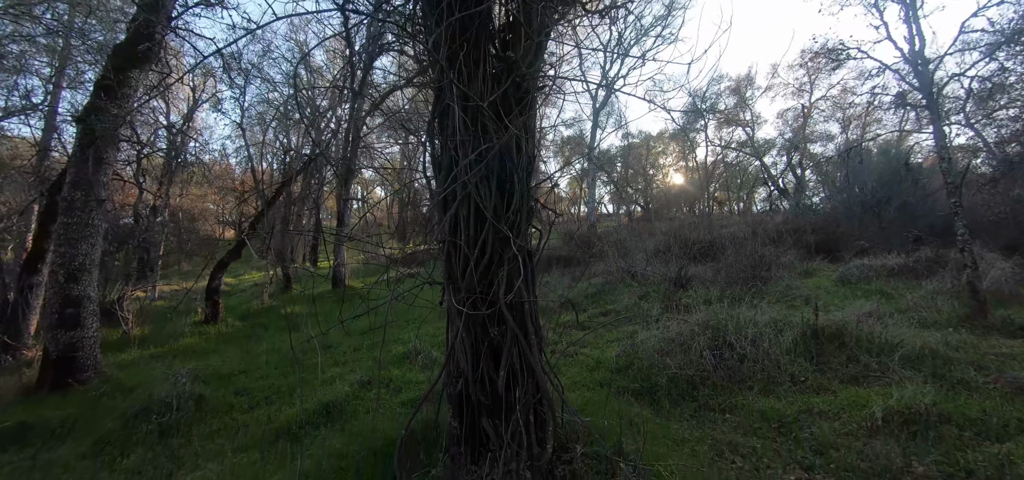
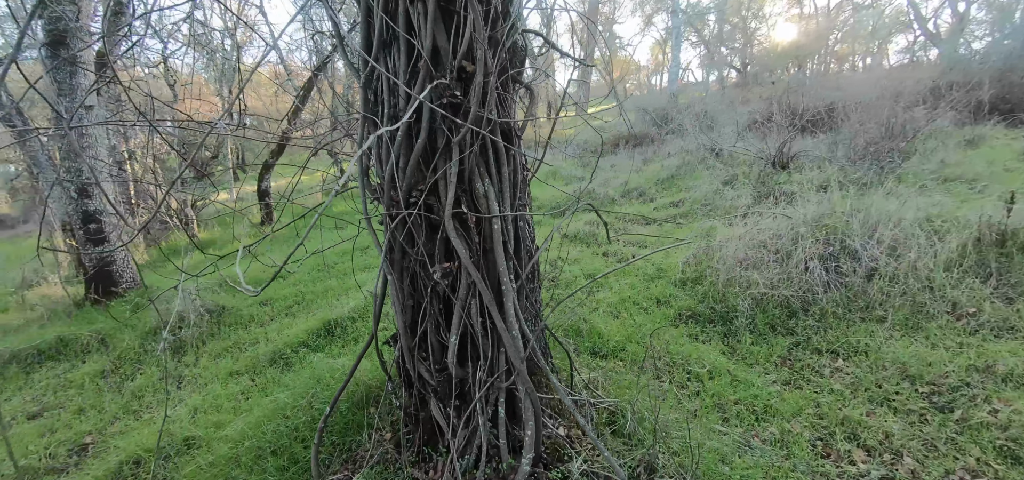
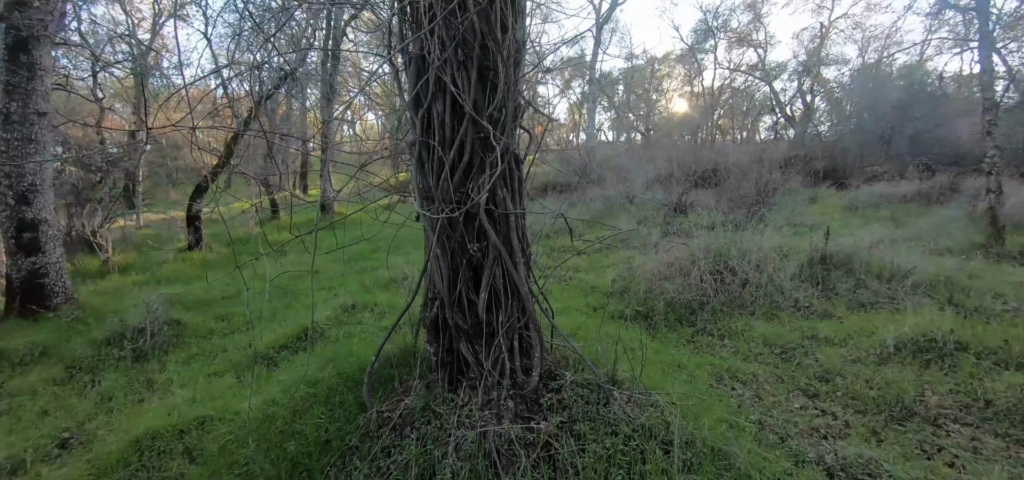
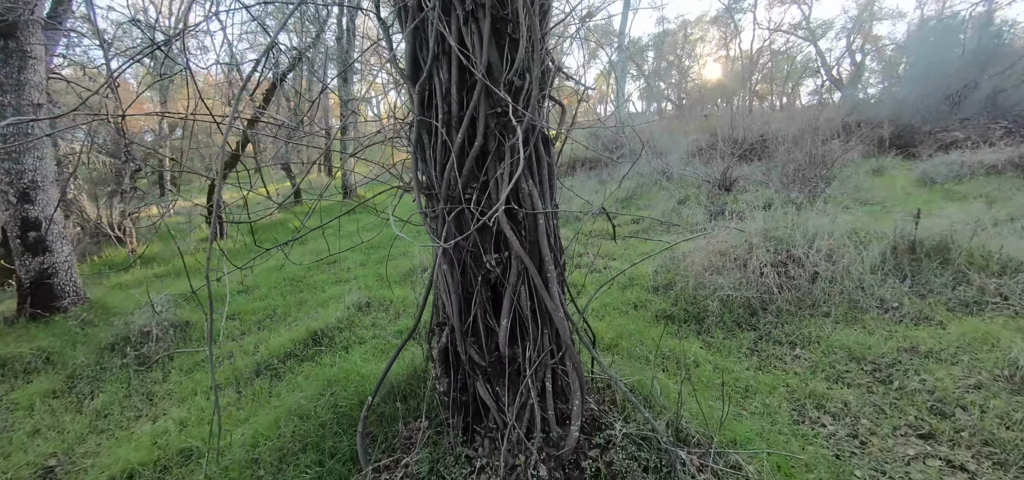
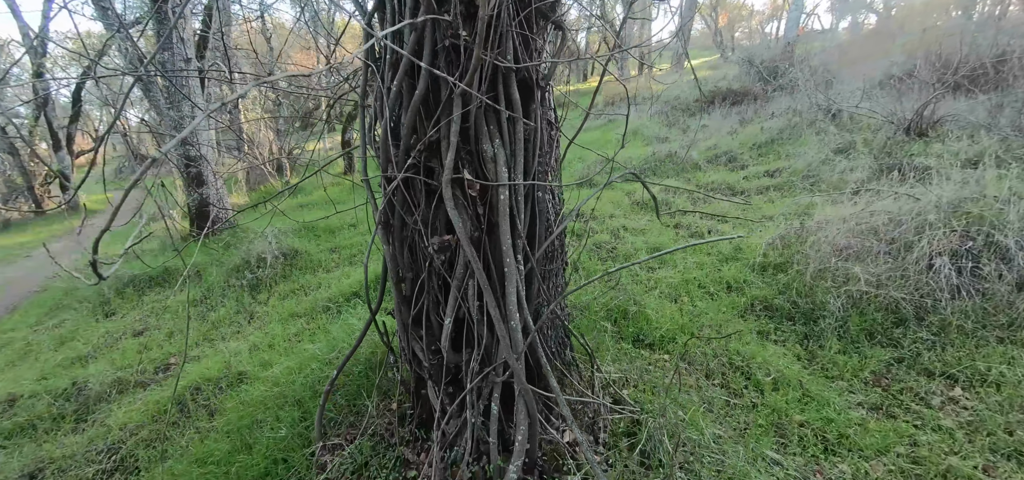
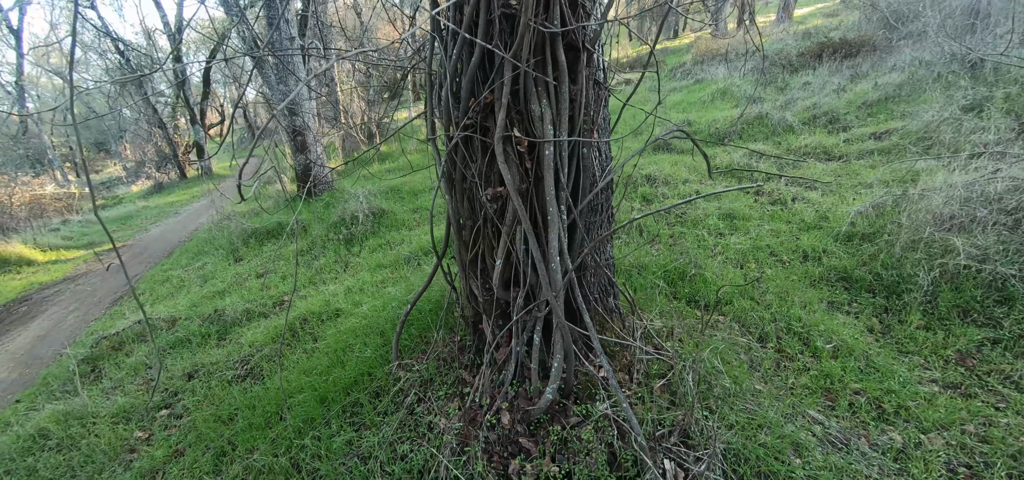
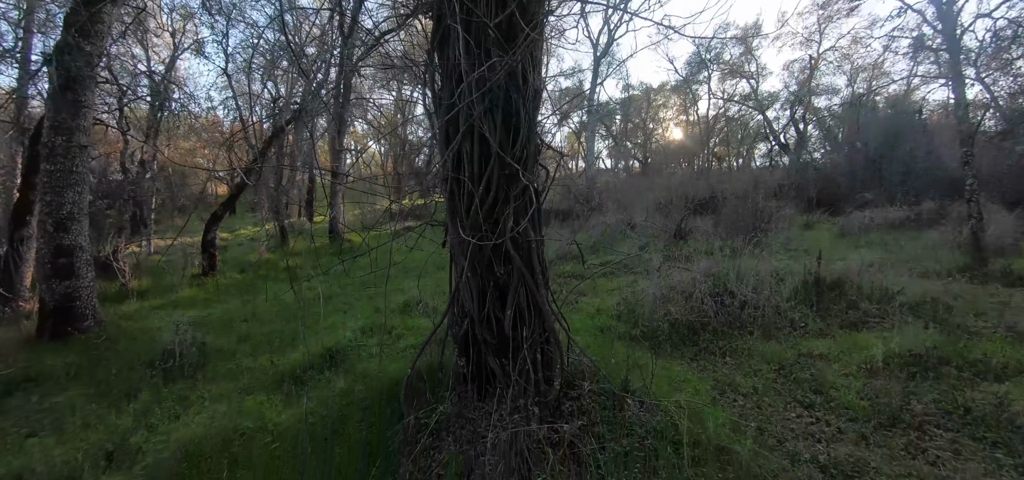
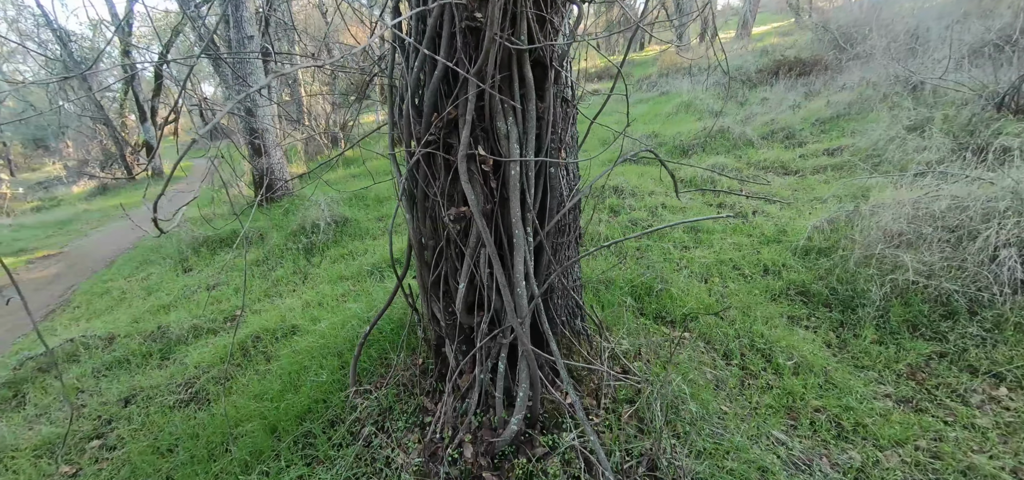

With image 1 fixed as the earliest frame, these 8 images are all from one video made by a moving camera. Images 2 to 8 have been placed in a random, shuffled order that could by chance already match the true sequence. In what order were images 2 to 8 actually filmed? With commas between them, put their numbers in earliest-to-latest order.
7, 3, 4, 2, 5, 8, 6
